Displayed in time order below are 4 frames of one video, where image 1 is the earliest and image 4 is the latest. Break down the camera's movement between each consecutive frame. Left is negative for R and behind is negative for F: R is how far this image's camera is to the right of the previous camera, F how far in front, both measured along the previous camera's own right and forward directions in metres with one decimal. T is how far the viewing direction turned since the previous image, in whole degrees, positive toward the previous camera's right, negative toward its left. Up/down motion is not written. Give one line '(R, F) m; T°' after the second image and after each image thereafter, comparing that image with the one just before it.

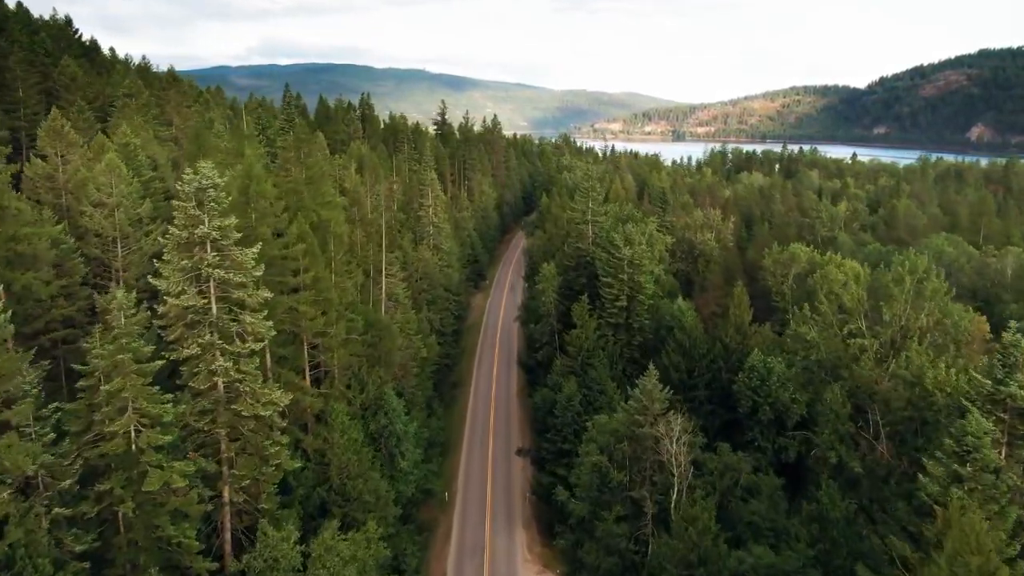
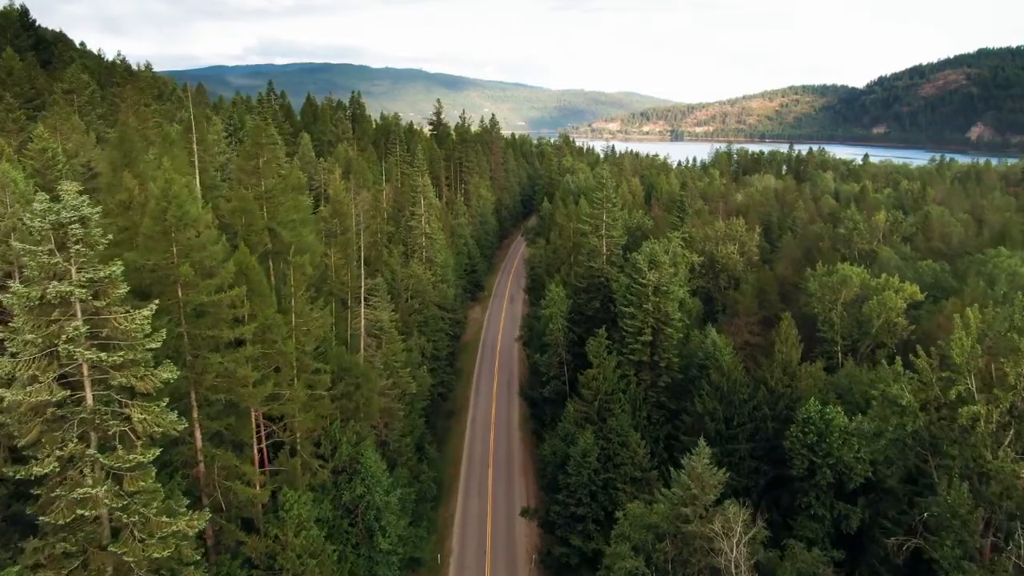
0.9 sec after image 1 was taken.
(-0.4, +8.4) m; 0°
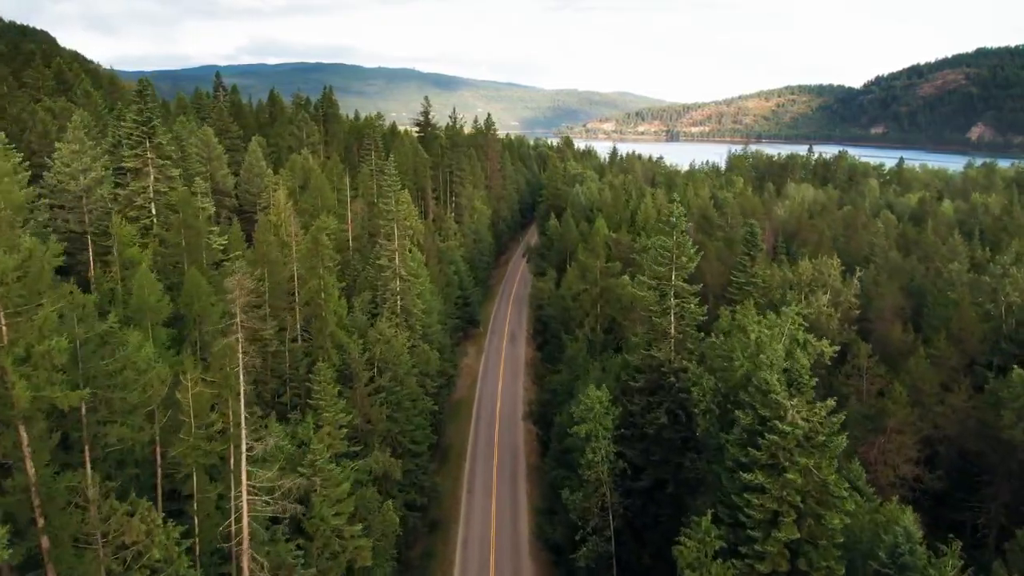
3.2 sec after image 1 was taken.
(-1.1, +21.1) m; +1°
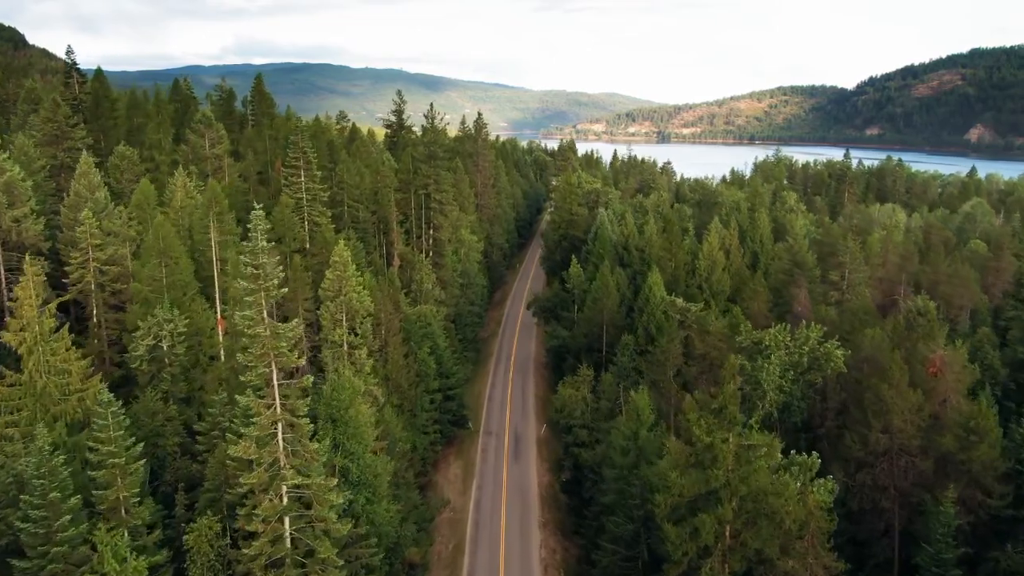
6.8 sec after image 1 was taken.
(-1.6, +33.1) m; +1°
